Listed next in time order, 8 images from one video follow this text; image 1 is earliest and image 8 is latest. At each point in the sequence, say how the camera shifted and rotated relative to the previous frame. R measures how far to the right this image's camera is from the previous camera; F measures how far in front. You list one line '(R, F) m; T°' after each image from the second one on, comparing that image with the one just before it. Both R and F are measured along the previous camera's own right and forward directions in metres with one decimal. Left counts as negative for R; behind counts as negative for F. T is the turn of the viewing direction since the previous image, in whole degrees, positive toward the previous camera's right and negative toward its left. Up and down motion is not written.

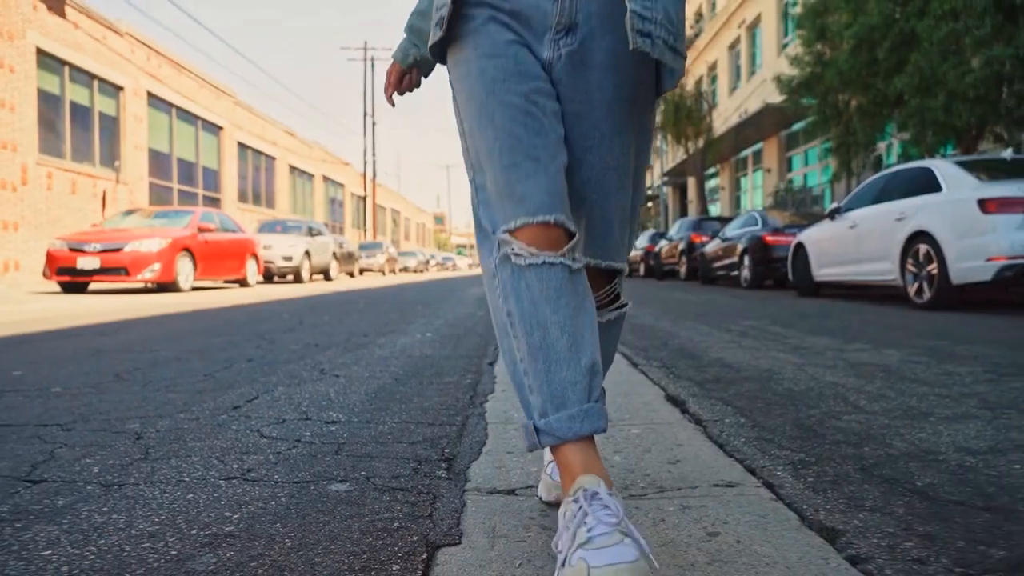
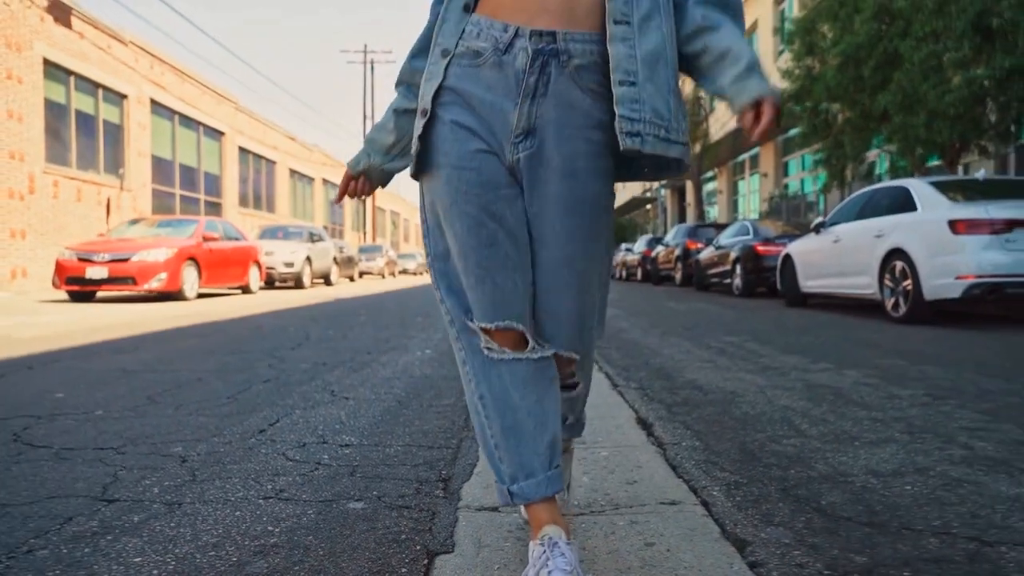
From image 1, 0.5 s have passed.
(0.0, -0.4) m; 0°
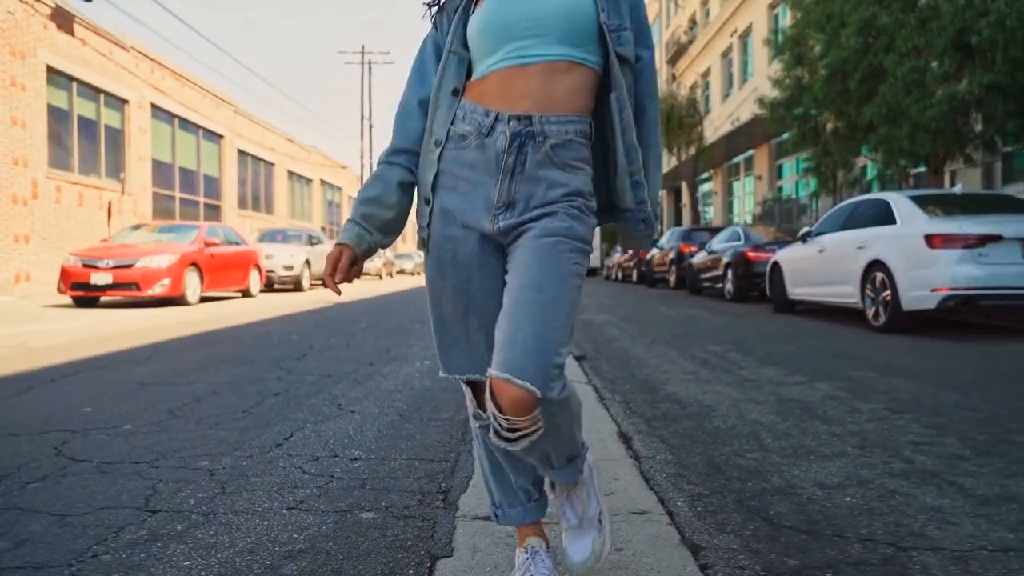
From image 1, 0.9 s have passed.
(0.0, -0.3) m; 0°
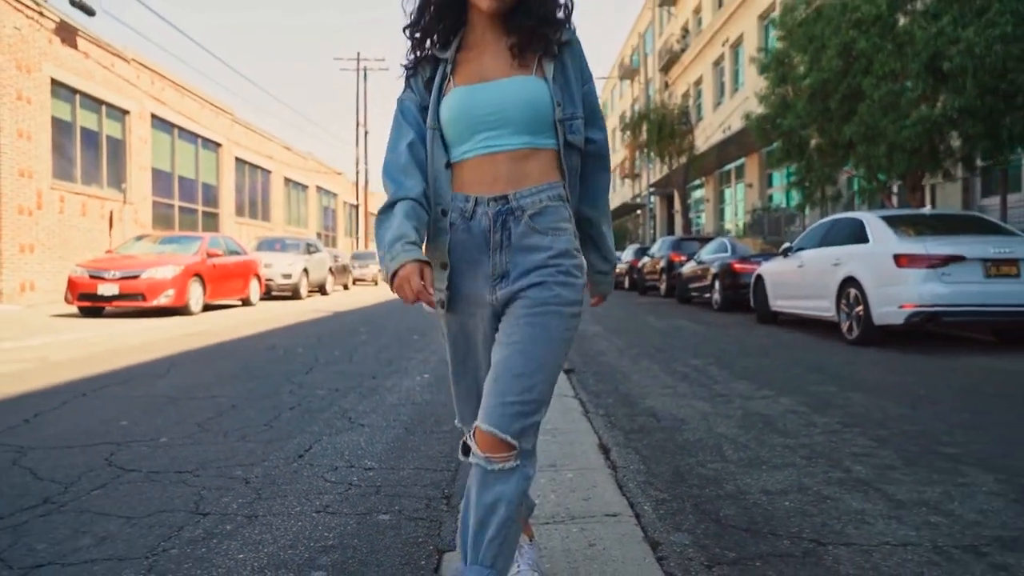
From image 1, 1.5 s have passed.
(0.0, -0.5) m; 0°
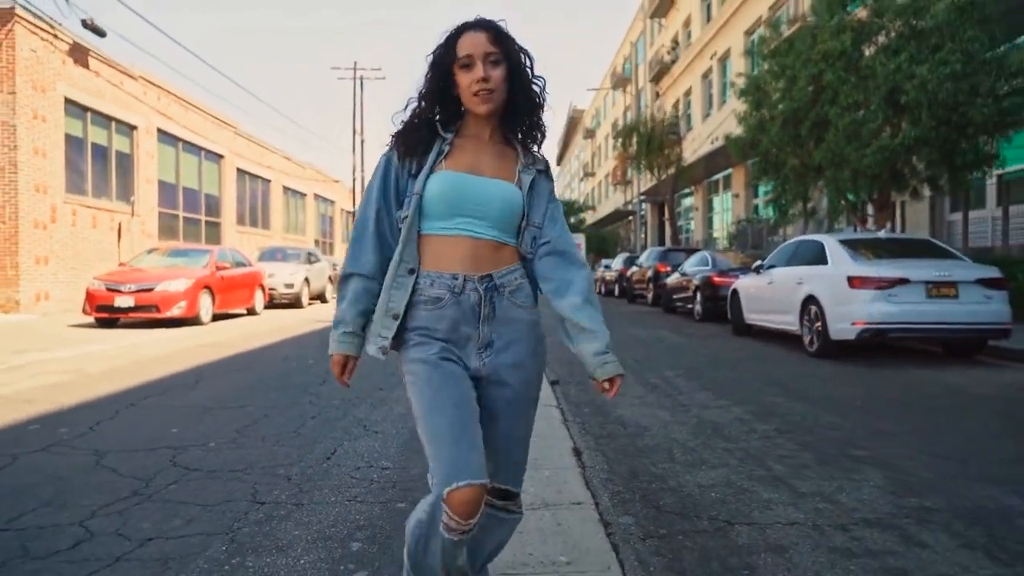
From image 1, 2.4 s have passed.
(0.0, -0.9) m; 0°
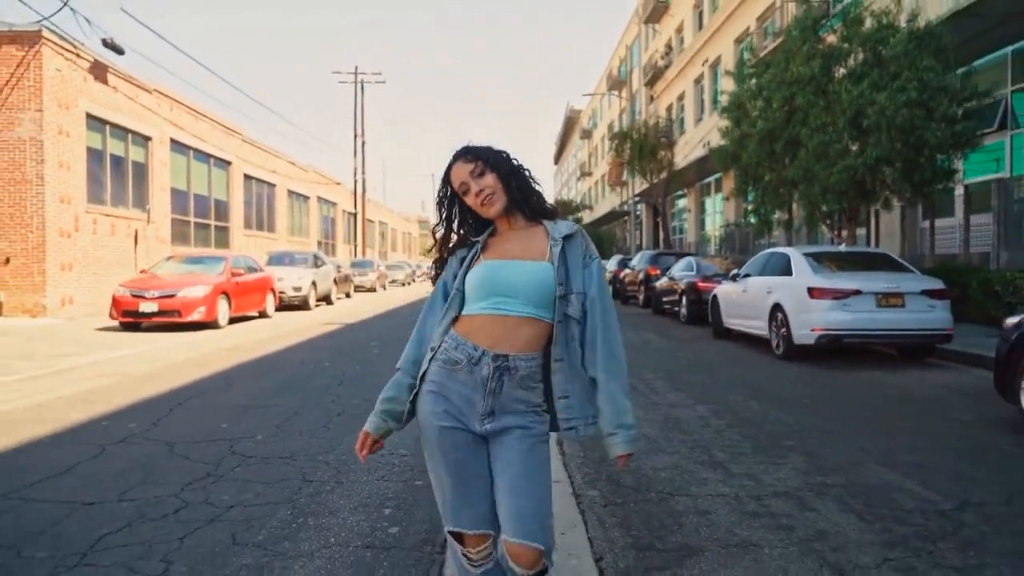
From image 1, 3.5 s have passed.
(0.0, -1.1) m; 0°
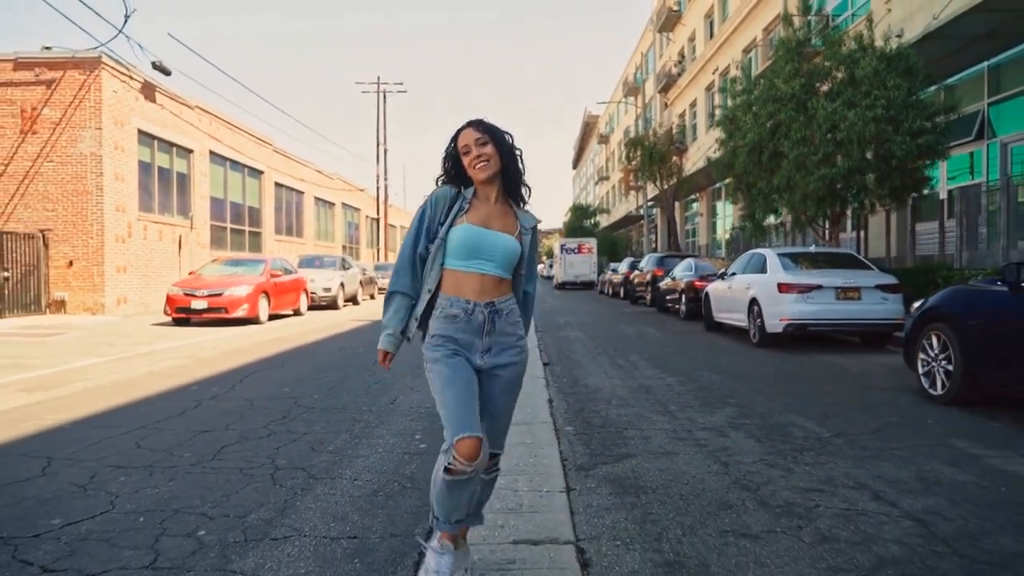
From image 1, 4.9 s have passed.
(+0.2, -1.7) m; -2°
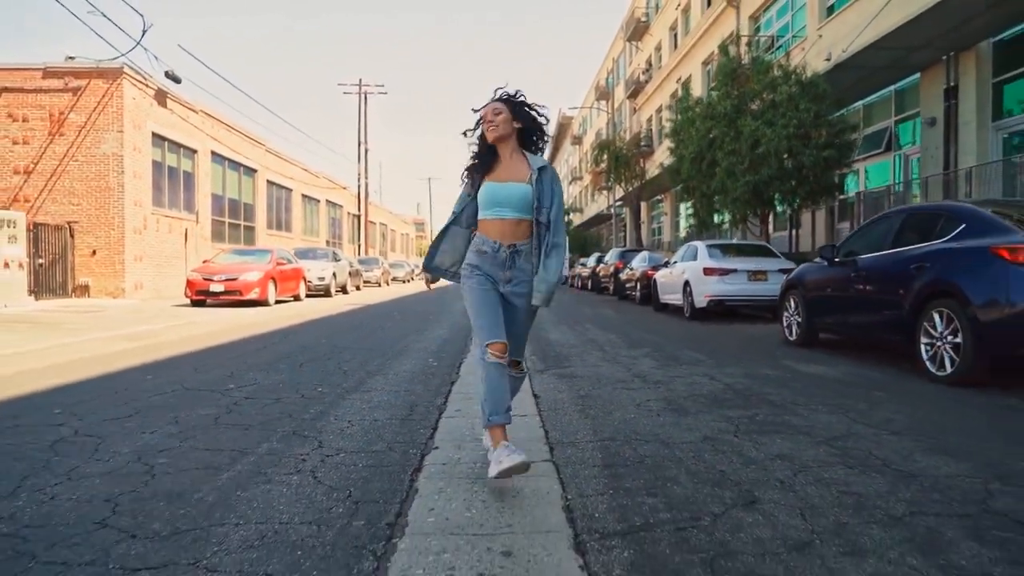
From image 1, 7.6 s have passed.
(-0.1, -2.8) m; +2°
